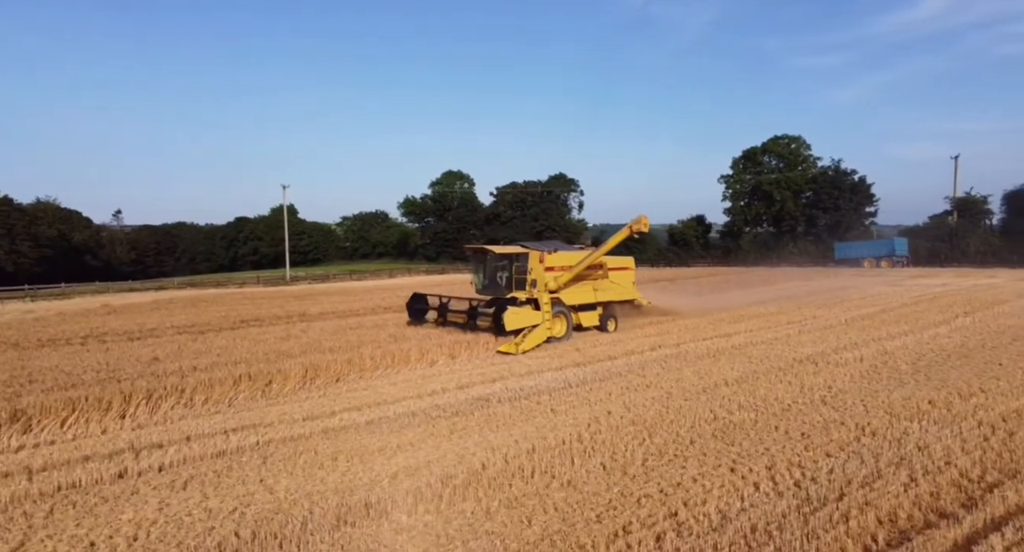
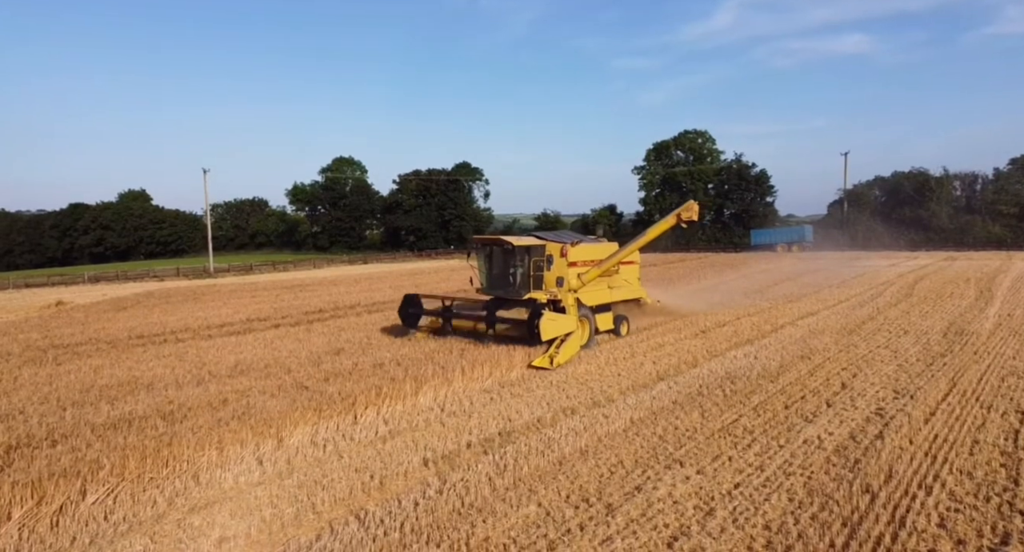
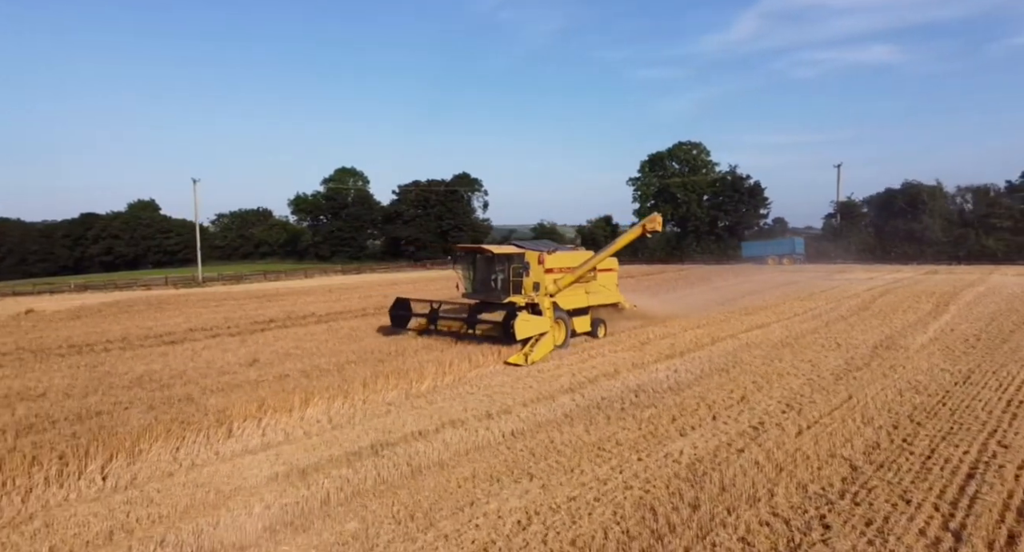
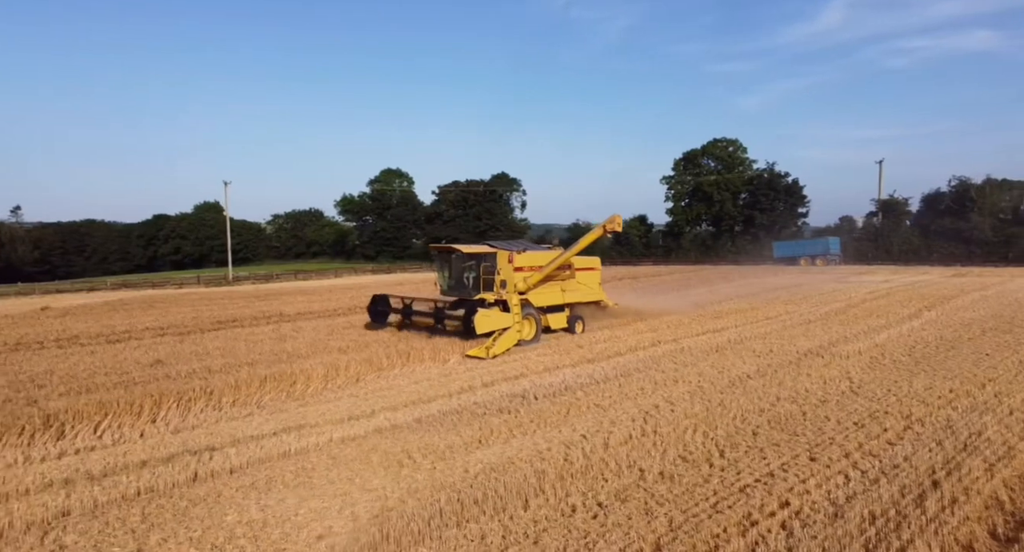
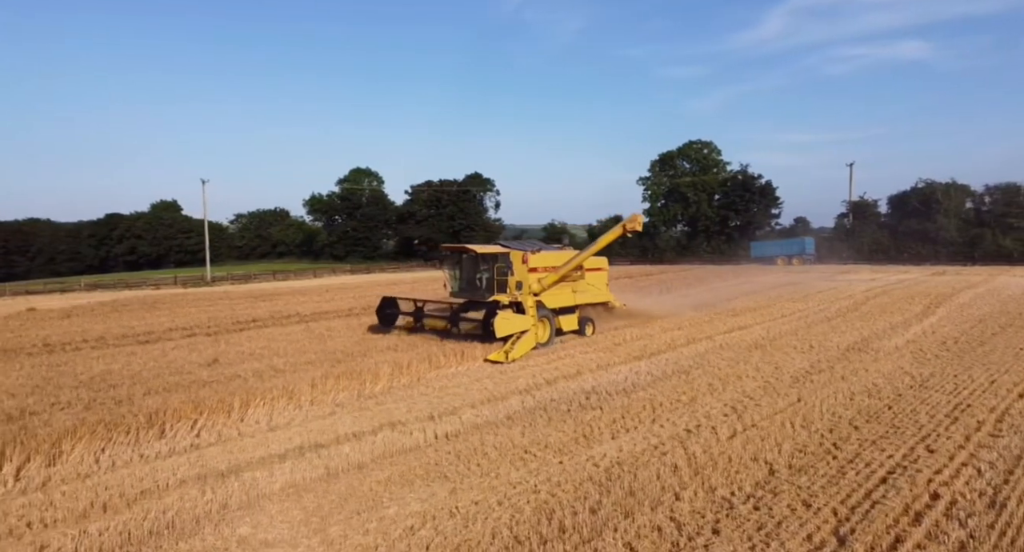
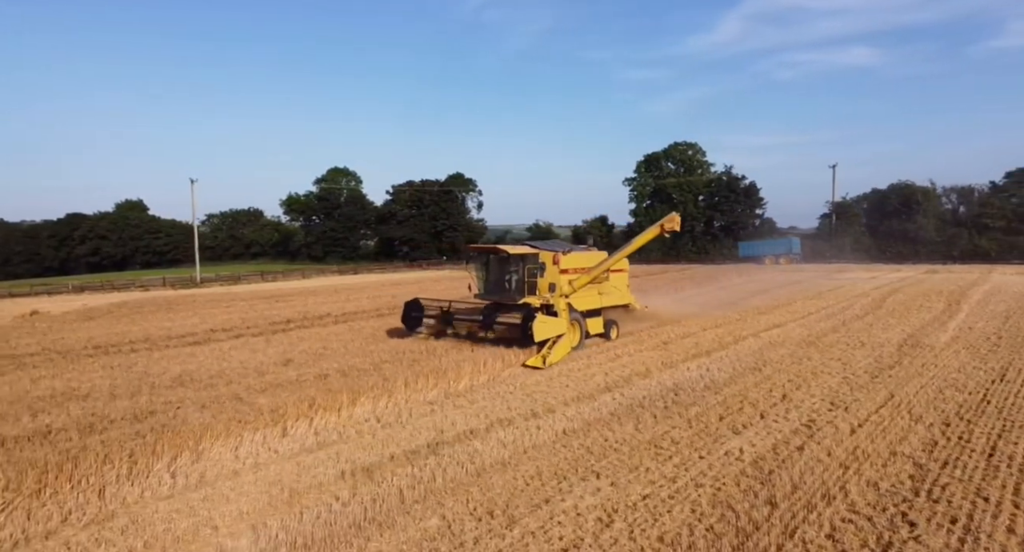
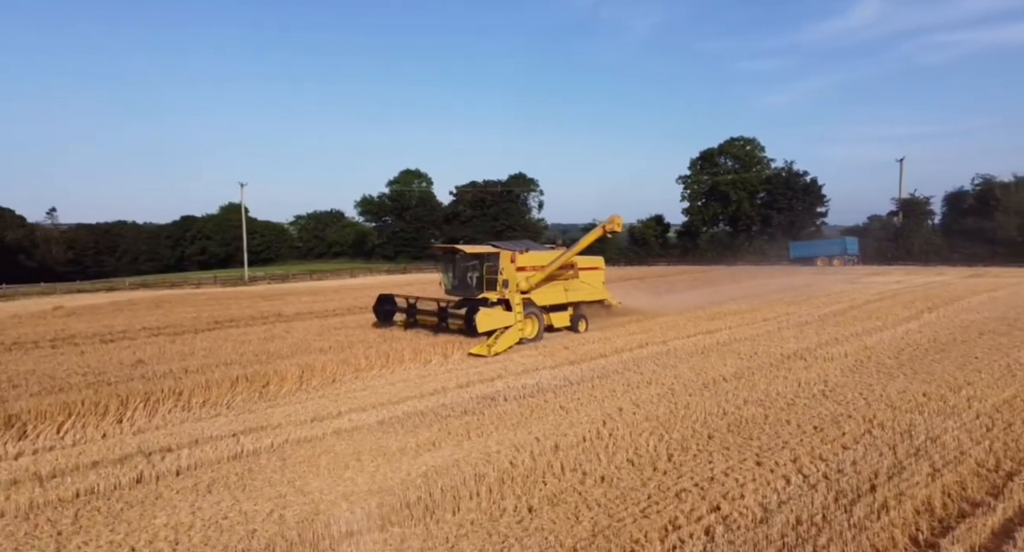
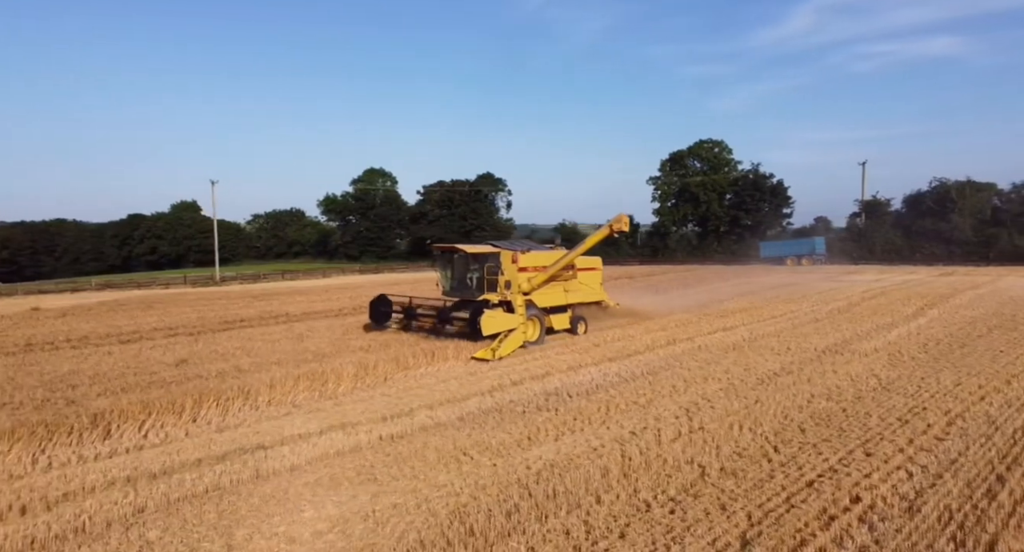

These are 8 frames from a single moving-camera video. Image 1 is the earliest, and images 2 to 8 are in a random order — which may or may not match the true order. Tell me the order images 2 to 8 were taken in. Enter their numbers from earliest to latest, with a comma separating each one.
7, 4, 8, 5, 3, 6, 2
